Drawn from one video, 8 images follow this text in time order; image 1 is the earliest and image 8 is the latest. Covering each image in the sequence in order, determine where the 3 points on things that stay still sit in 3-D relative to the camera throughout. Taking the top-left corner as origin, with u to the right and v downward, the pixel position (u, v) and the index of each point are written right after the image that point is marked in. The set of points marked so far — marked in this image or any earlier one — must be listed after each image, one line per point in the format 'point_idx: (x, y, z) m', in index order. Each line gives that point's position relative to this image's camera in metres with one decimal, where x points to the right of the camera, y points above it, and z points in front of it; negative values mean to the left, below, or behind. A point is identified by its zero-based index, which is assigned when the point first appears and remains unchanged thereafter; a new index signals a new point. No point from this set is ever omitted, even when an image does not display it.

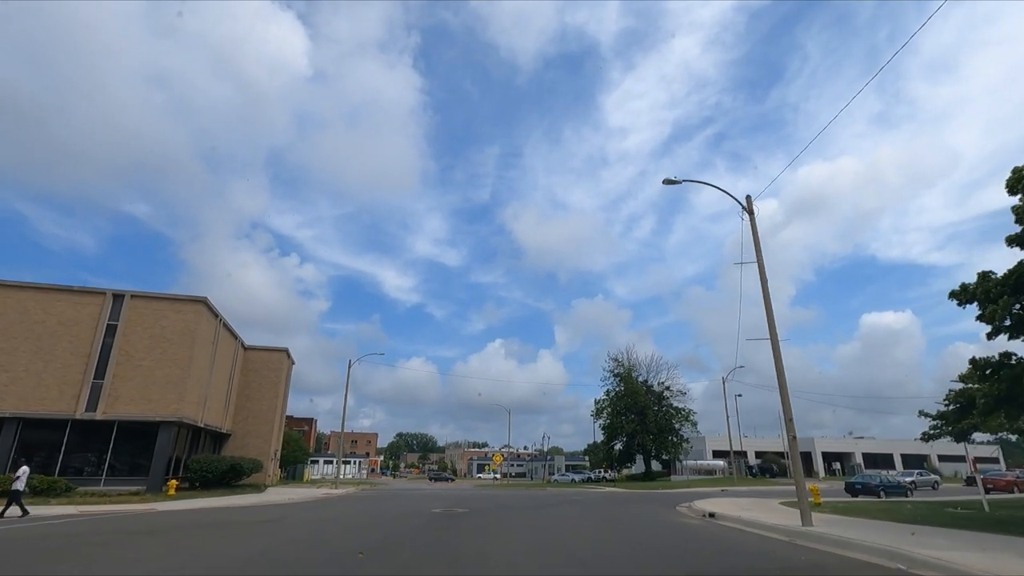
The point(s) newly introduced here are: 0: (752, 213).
0: (+6.5, +2.0, +16.7) m
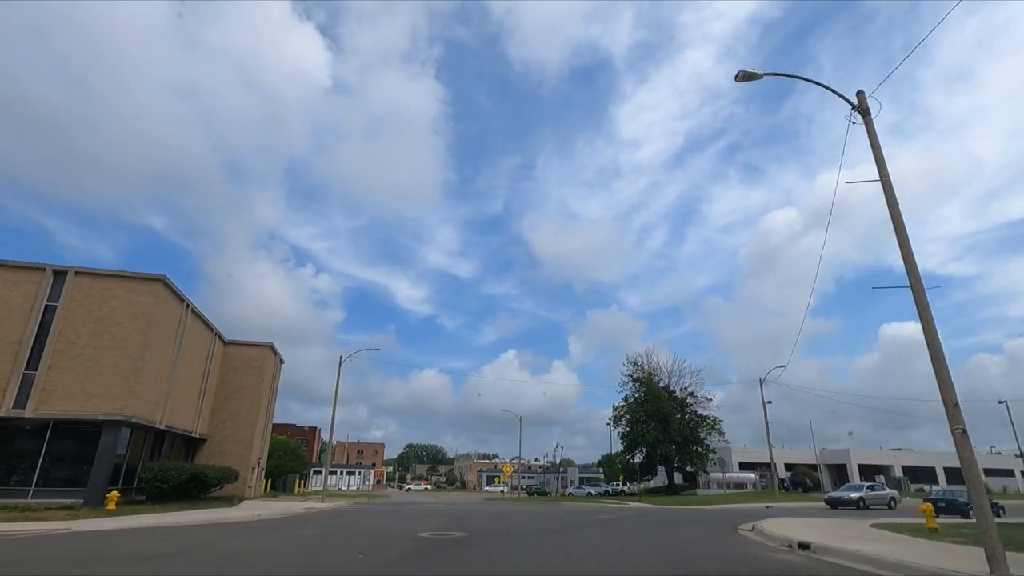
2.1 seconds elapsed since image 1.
0: (+6.7, +3.2, +11.7) m
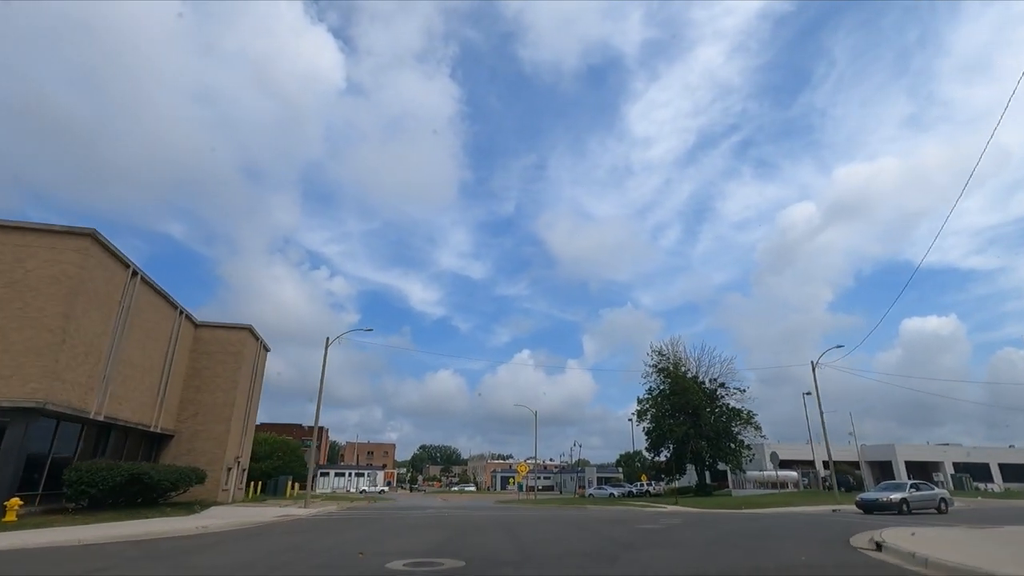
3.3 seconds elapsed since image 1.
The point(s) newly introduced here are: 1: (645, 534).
0: (+6.8, +5.0, +6.2) m
1: (+4.1, -7.4, +18.6) m
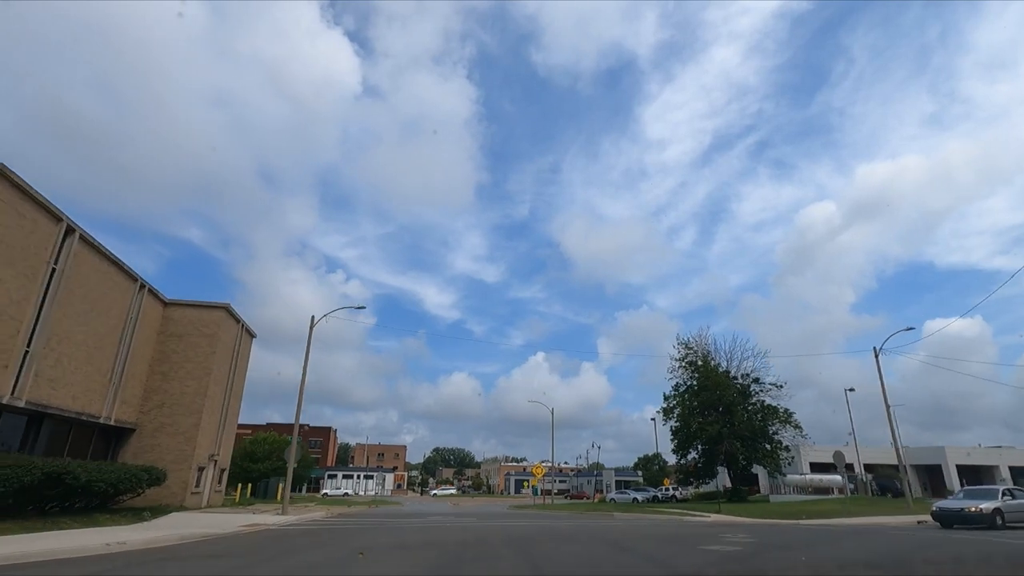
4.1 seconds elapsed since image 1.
0: (+6.9, +6.5, +1.3) m
1: (+4.4, -6.0, +13.8) m
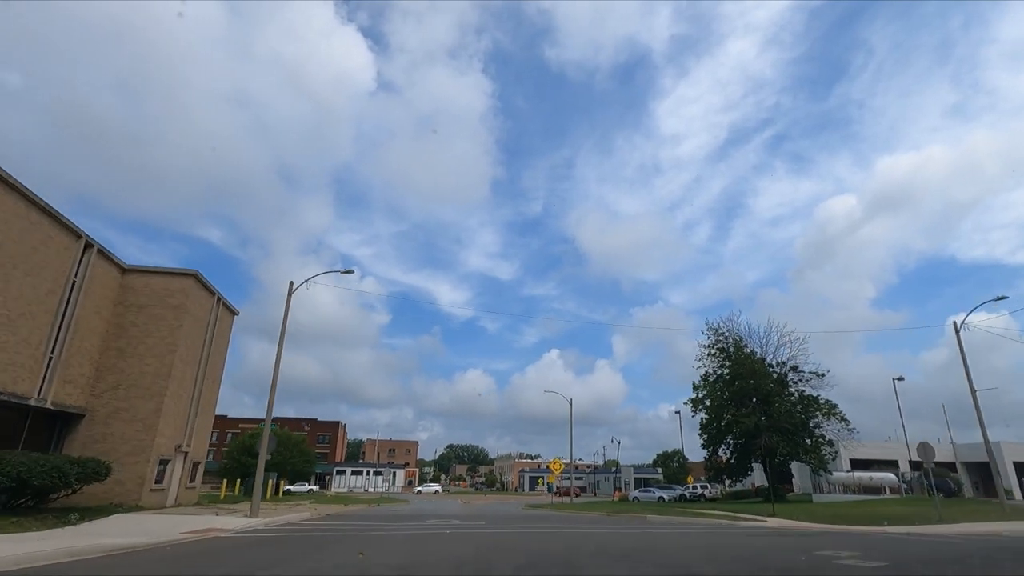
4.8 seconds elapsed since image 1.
0: (+6.8, +8.0, -3.4) m
1: (+4.7, -4.5, +9.2) m
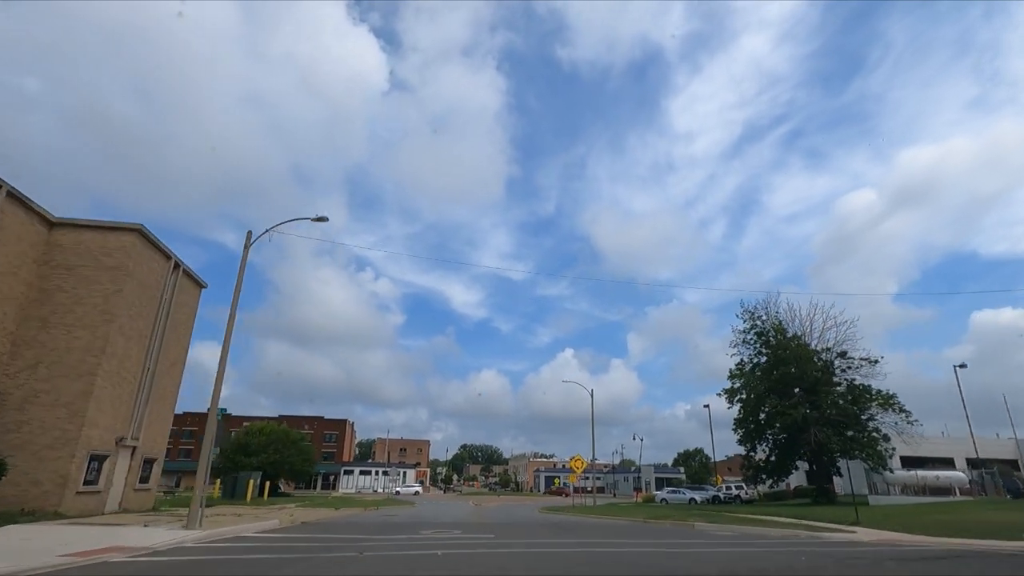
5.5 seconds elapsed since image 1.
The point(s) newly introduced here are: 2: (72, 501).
0: (+6.6, +9.6, -8.5) m
1: (+4.9, -2.9, +4.1) m
2: (-13.3, -6.4, +18.8) m
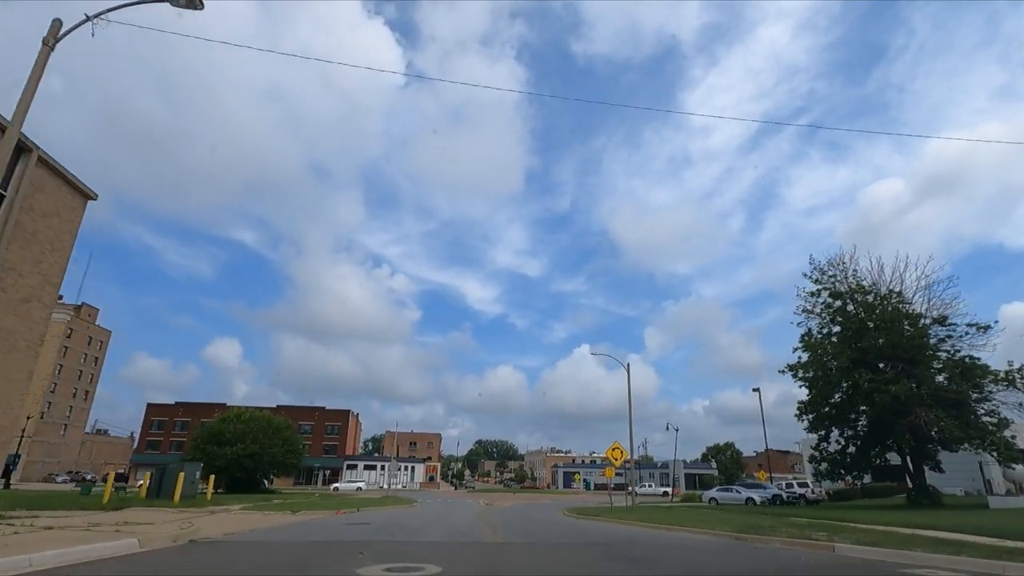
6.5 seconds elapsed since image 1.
0: (+6.3, +12.2, -17.3) m
1: (+4.9, -0.2, -4.6) m
2: (-12.9, -3.7, +10.6) m
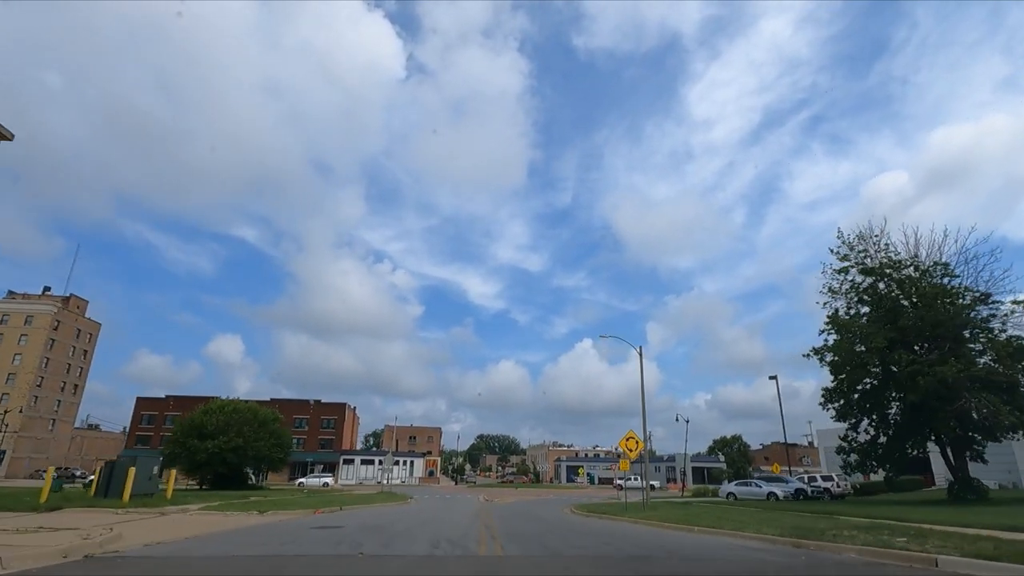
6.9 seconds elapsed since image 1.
0: (+6.2, +13.1, -20.7) m
1: (+4.9, +0.8, -7.9) m
2: (-12.9, -2.6, +7.3) m
